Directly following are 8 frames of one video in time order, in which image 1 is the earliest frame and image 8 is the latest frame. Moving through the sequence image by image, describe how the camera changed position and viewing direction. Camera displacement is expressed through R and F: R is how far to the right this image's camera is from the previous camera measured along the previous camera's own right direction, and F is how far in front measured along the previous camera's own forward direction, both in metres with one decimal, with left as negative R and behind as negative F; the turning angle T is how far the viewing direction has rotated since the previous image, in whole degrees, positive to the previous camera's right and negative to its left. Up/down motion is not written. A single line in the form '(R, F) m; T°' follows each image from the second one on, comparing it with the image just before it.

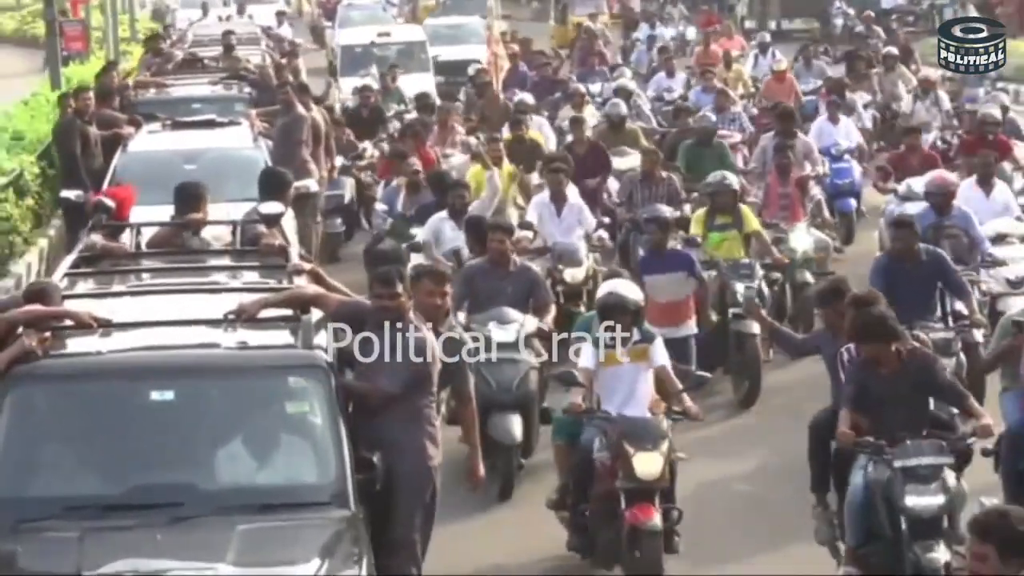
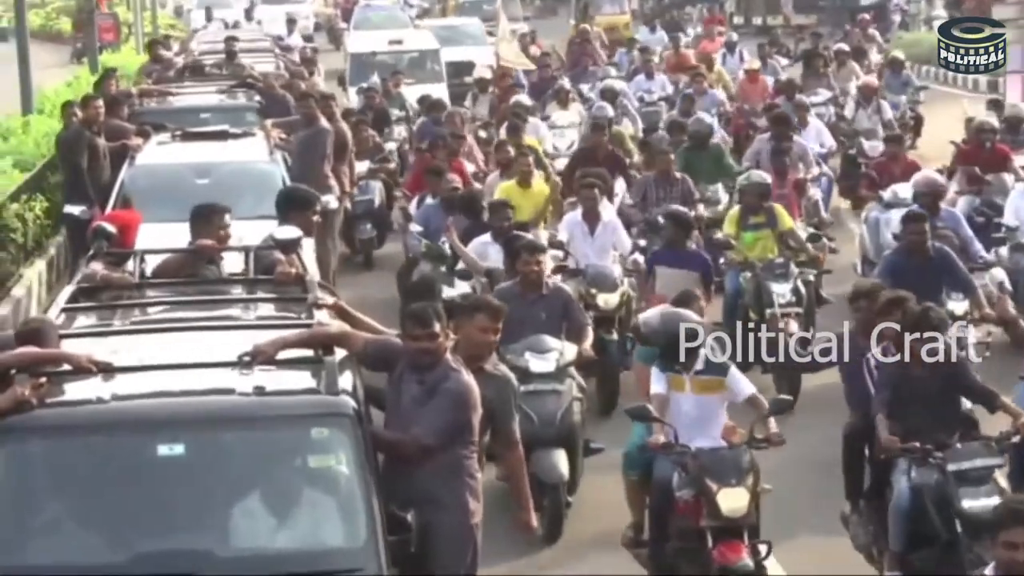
(-0.1, +0.8) m; -1°
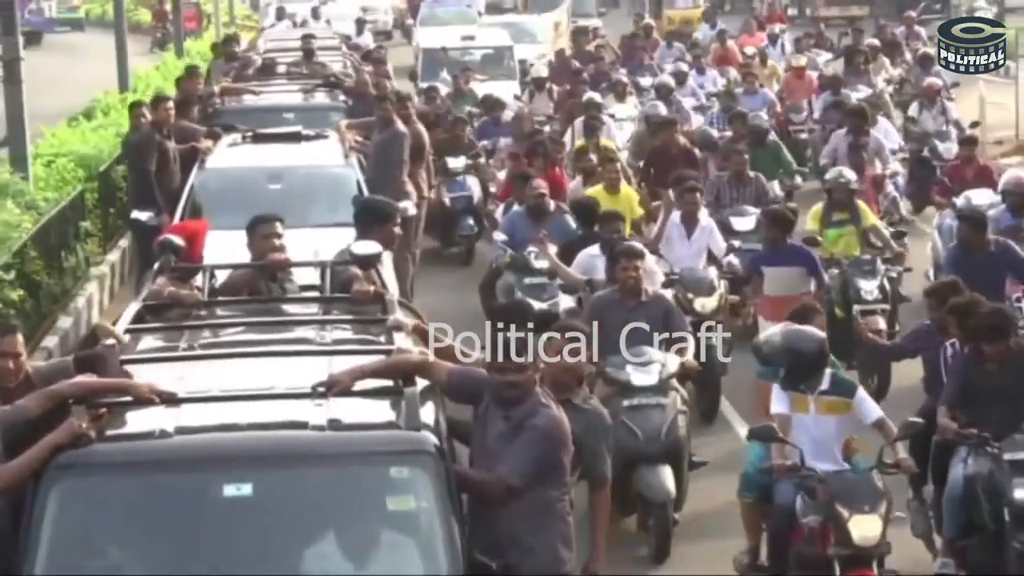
(-0.1, +0.6) m; -2°
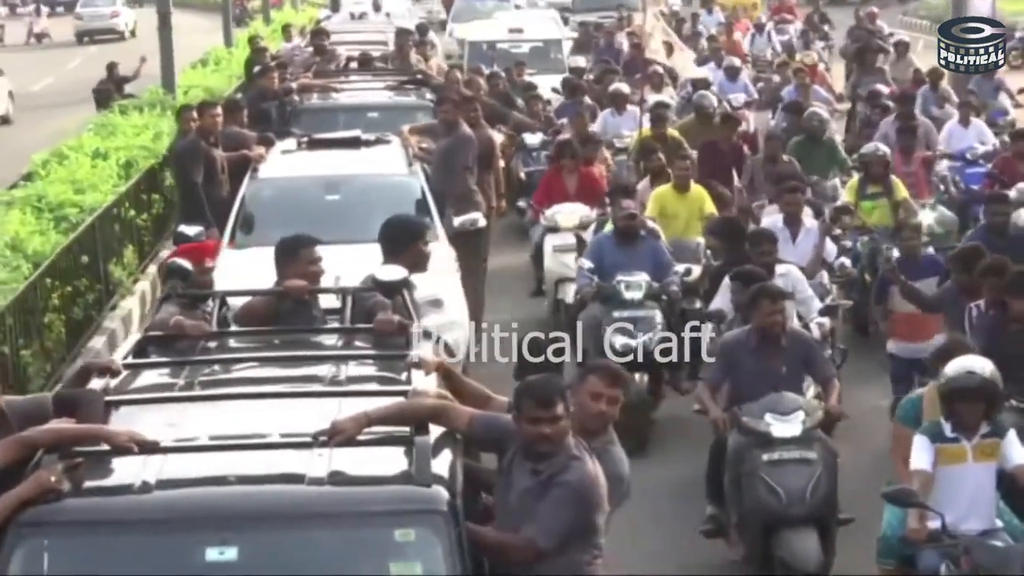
(+0.3, +0.8) m; -4°
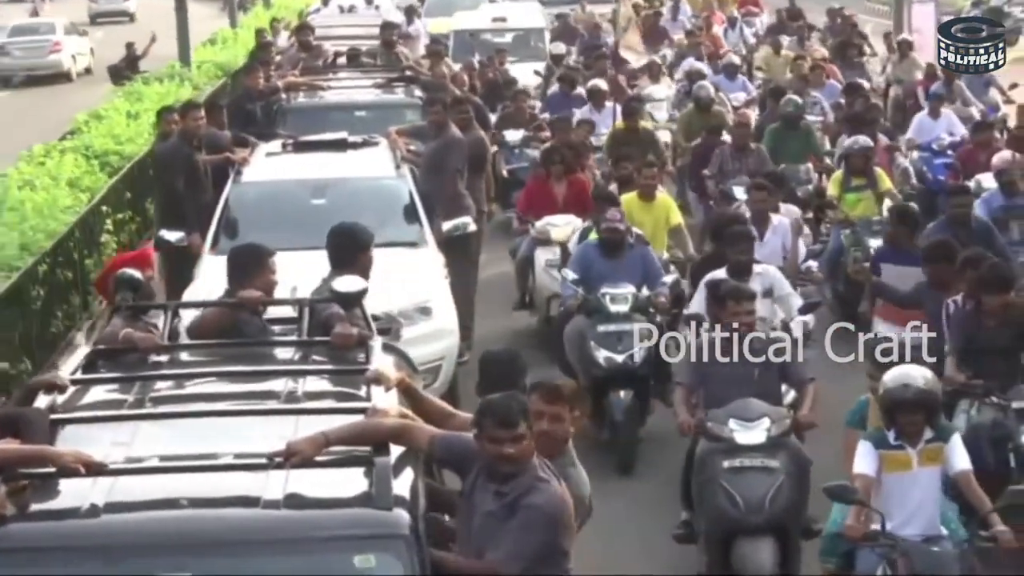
(+0.2, +0.3) m; -1°
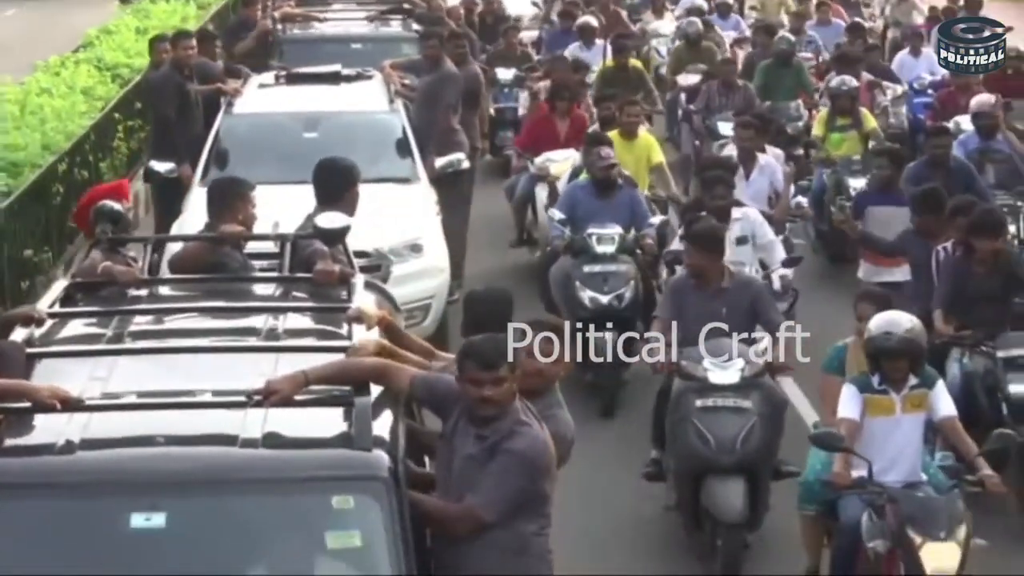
(0.0, +0.1) m; 0°
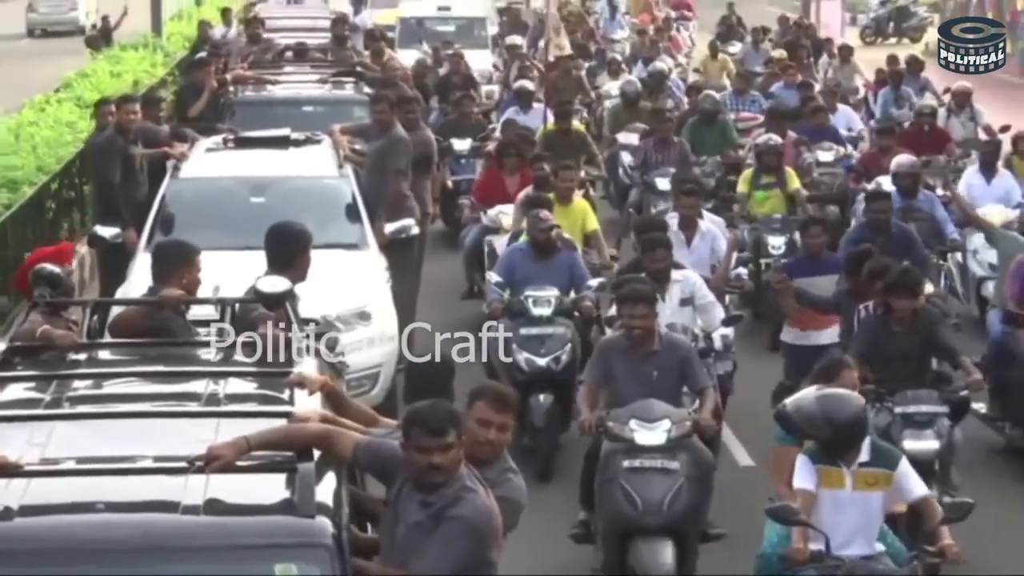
(0.0, +0.1) m; +1°
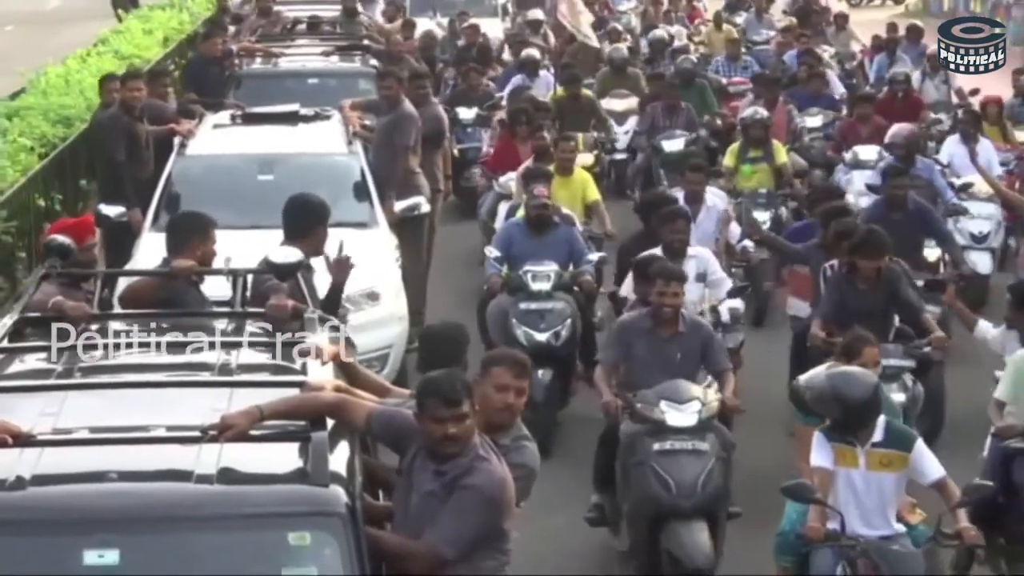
(0.0, 0.0) m; 0°
